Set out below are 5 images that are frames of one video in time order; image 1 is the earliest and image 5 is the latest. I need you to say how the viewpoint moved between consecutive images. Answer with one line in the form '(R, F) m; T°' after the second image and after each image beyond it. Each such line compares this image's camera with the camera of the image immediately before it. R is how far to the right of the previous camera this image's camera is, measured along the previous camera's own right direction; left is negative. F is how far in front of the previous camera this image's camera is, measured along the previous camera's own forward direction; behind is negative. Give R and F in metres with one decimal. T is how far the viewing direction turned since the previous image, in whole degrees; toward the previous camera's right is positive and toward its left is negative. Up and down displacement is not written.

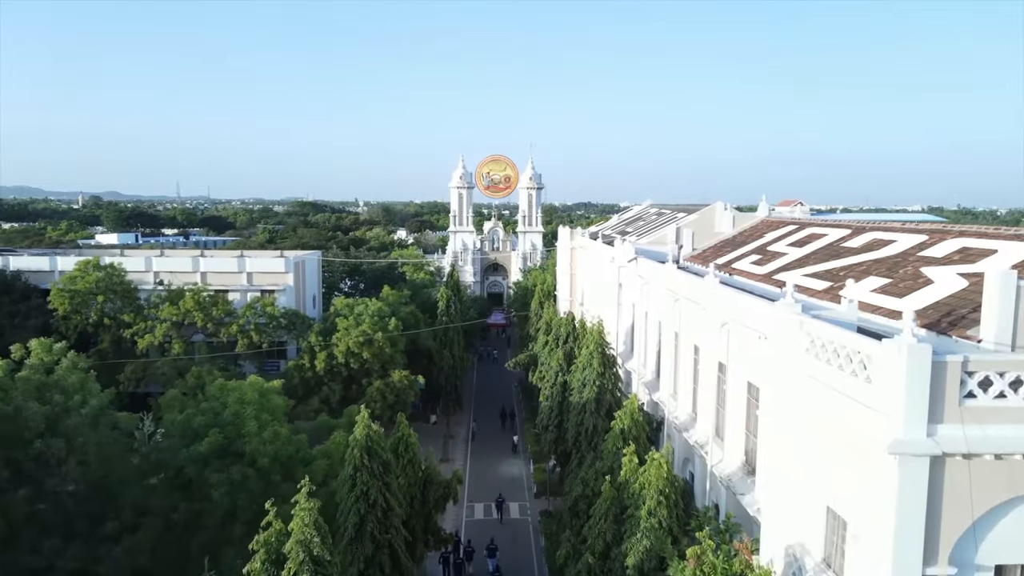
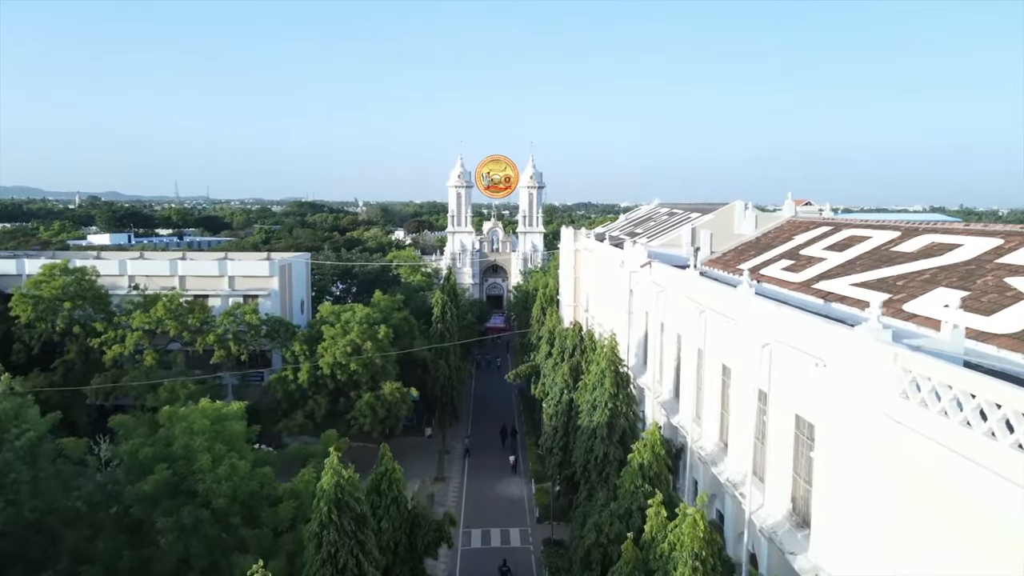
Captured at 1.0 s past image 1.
(0.0, +2.4) m; 0°
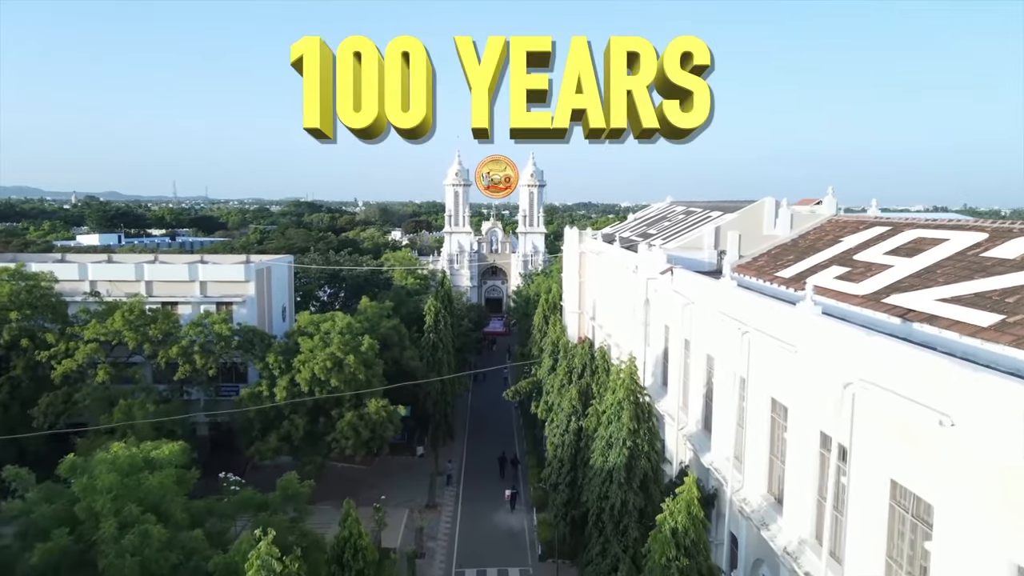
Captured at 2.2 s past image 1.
(0.0, +3.1) m; 0°
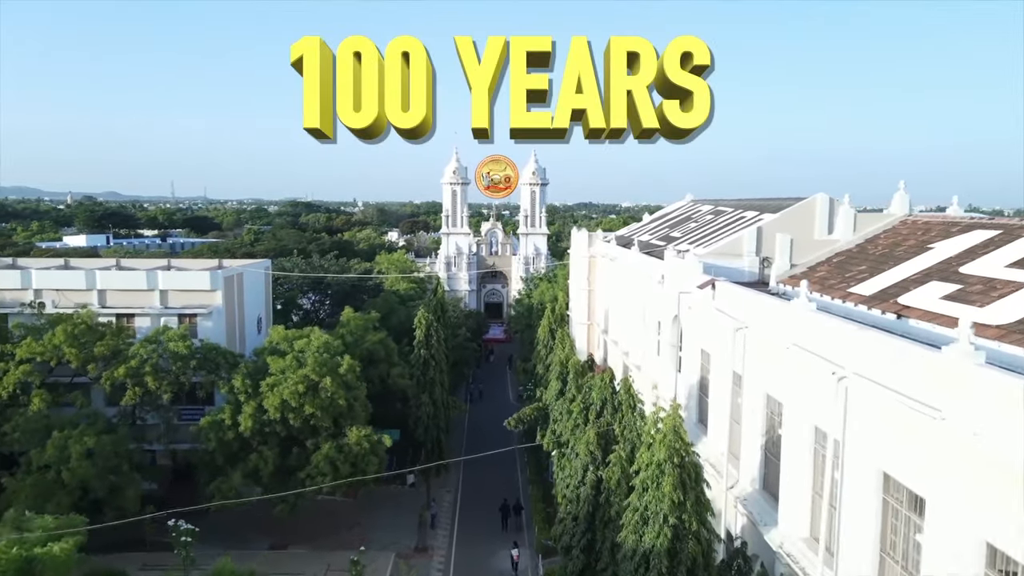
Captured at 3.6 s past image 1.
(0.0, +3.7) m; 0°
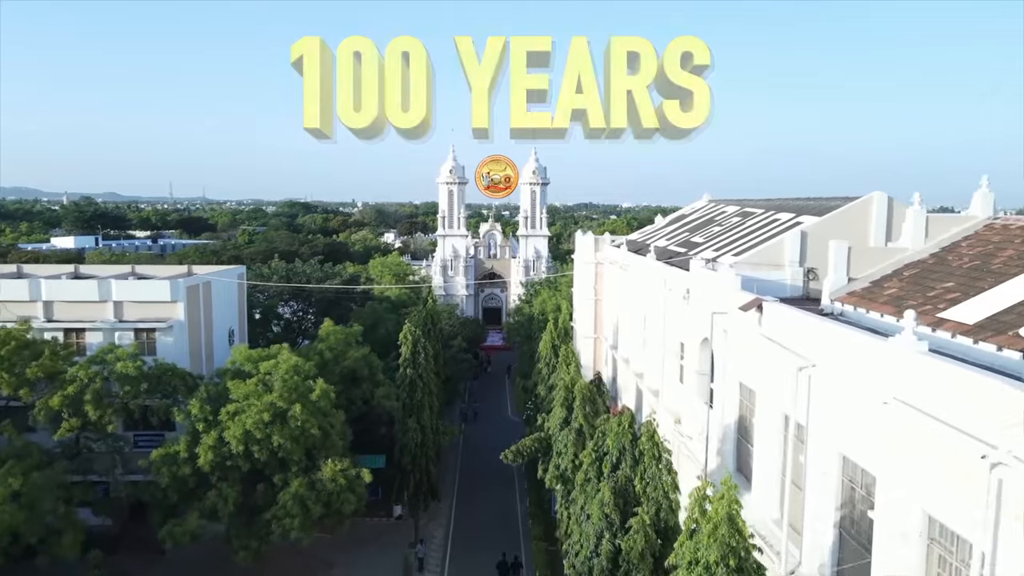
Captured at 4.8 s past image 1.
(0.0, +3.1) m; 0°
